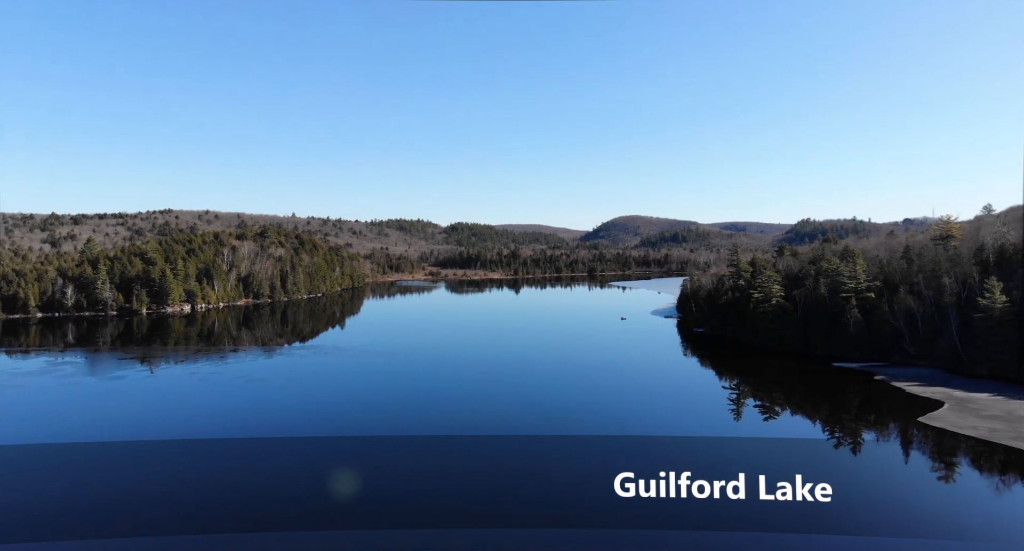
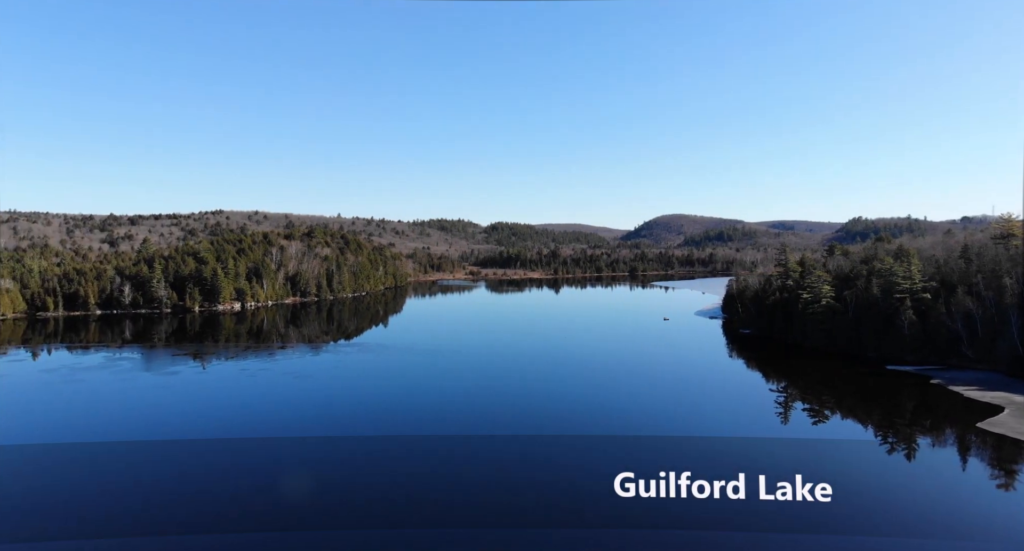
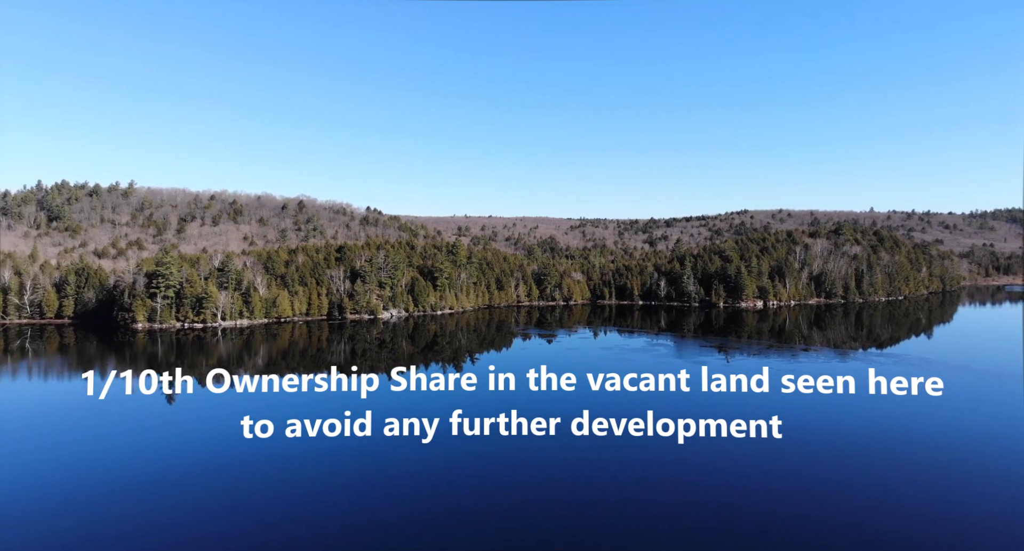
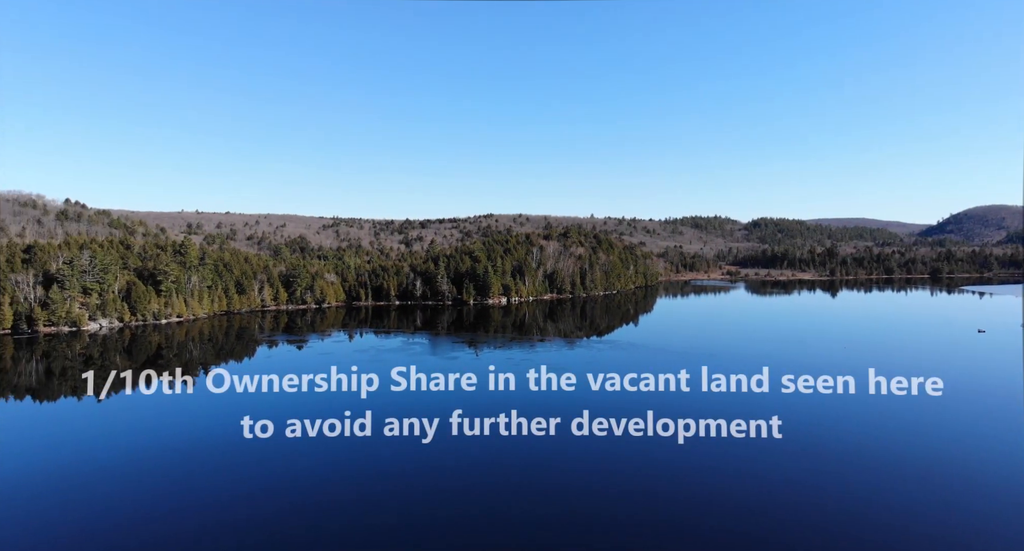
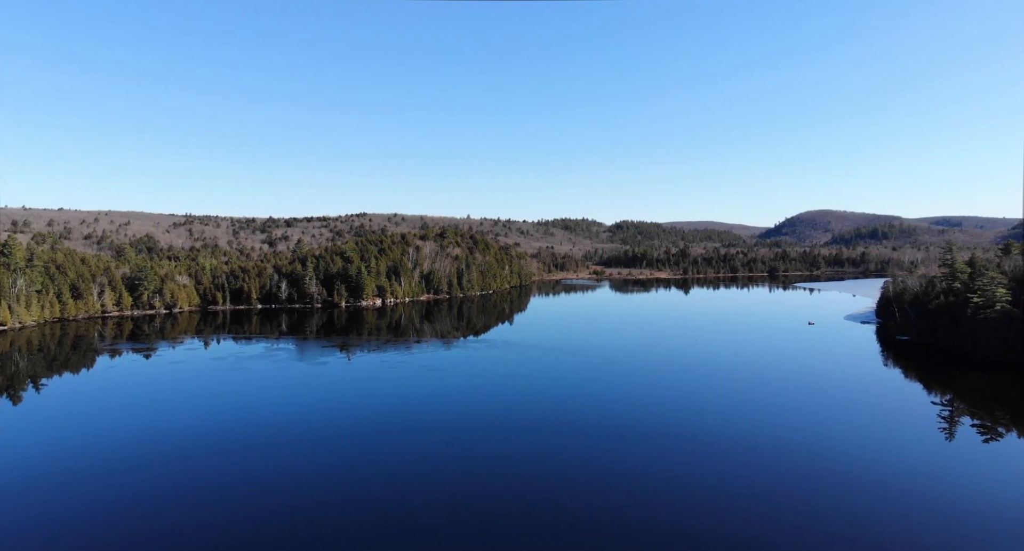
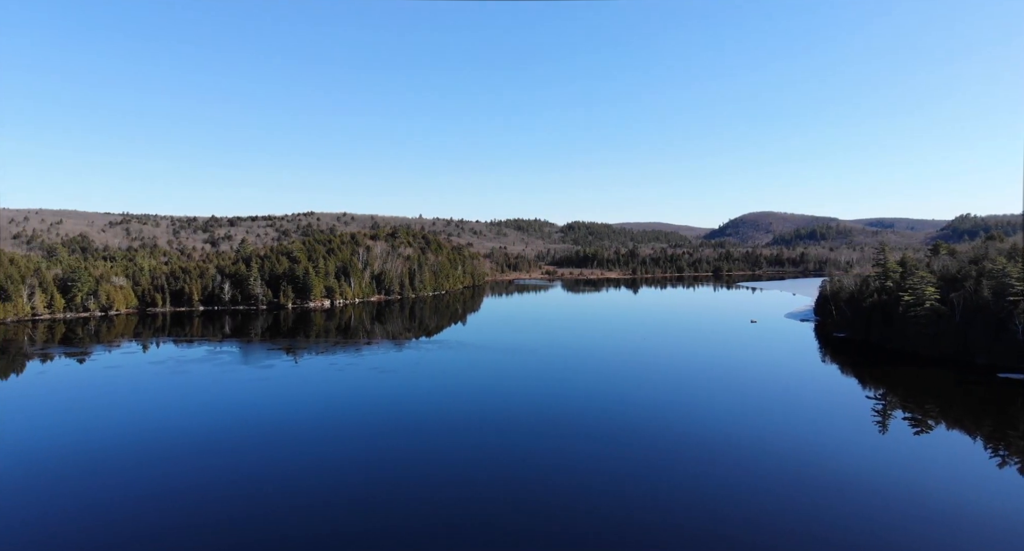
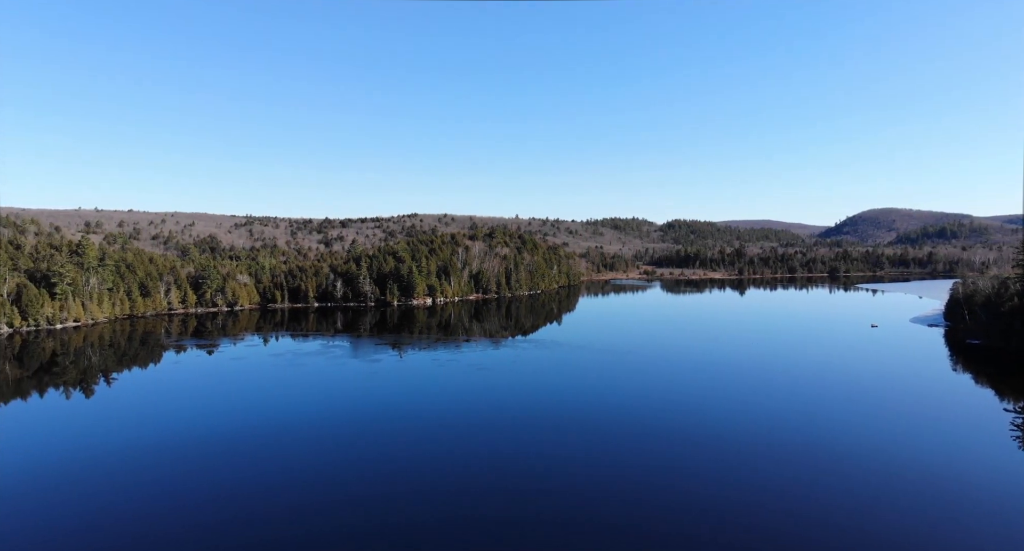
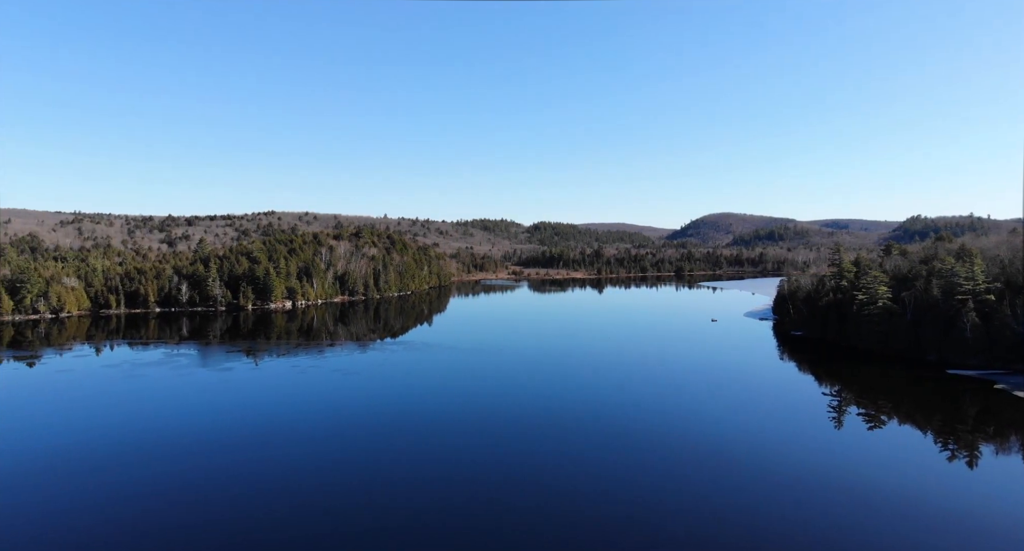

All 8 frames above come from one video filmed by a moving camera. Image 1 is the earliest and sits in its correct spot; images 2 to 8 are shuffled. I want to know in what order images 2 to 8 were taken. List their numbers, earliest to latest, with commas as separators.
2, 8, 6, 5, 7, 4, 3
